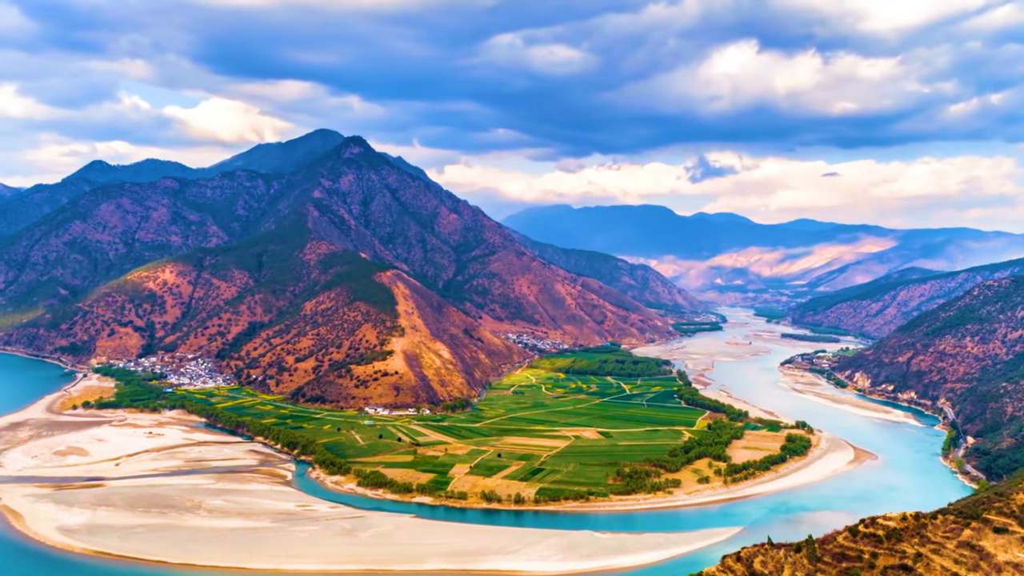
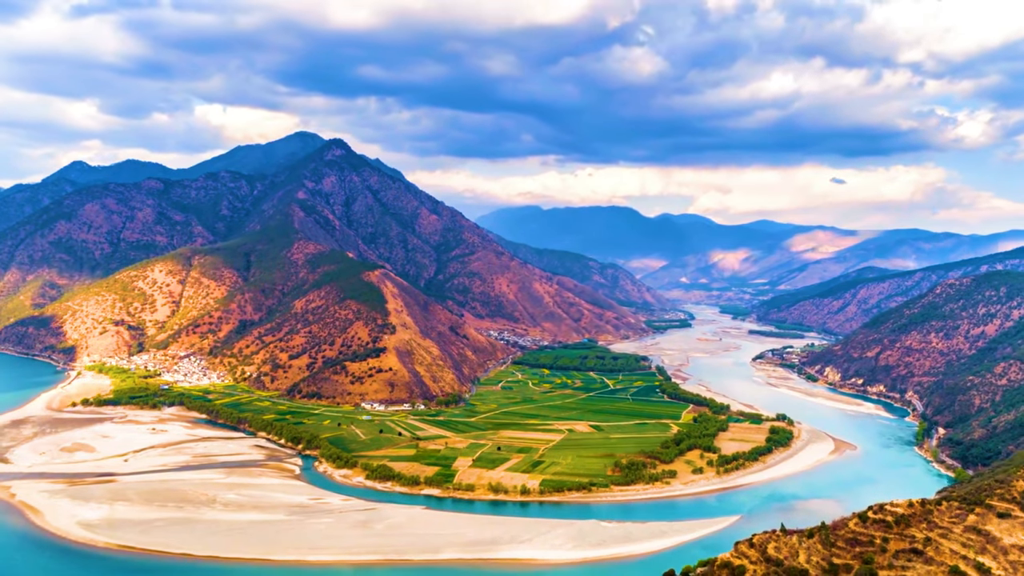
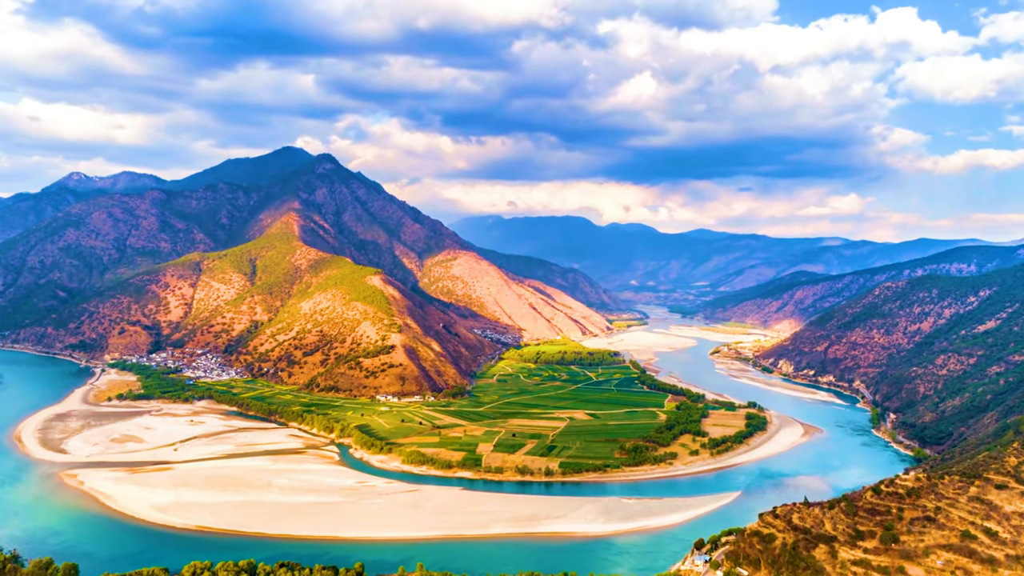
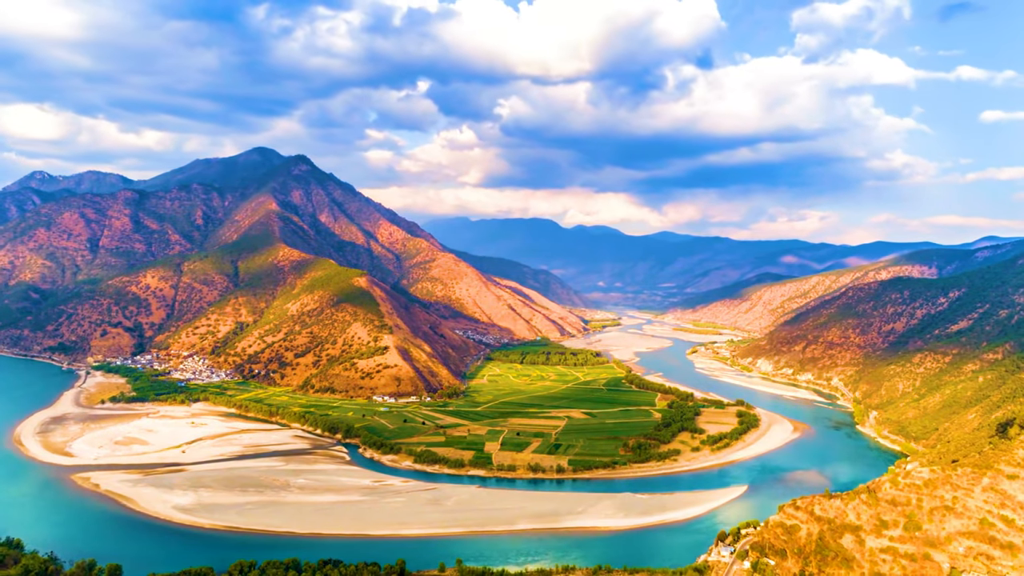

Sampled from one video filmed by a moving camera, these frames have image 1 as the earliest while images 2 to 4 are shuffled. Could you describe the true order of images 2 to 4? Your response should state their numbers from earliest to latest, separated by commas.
2, 3, 4
